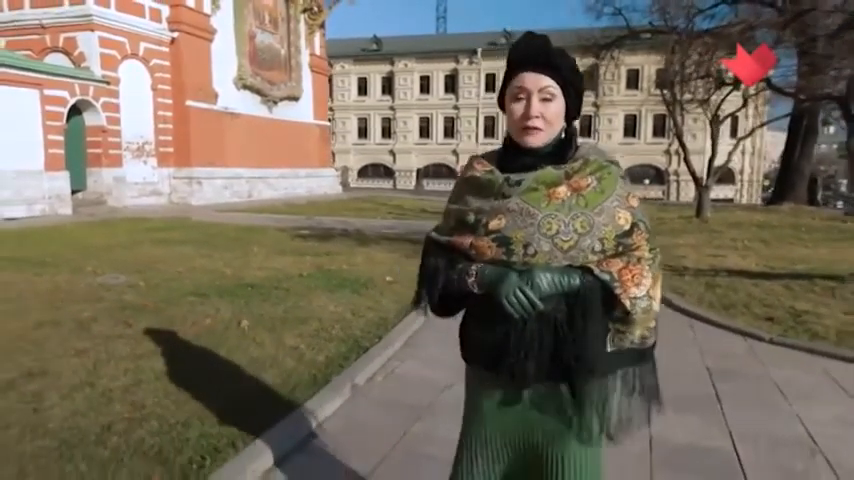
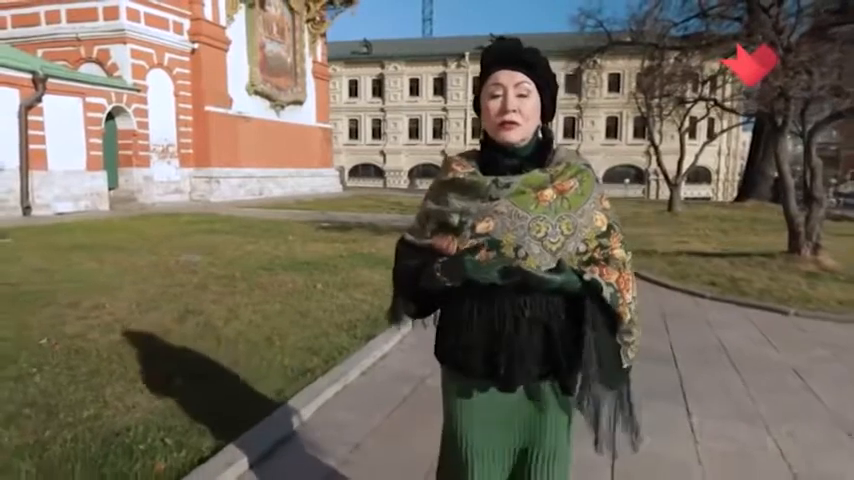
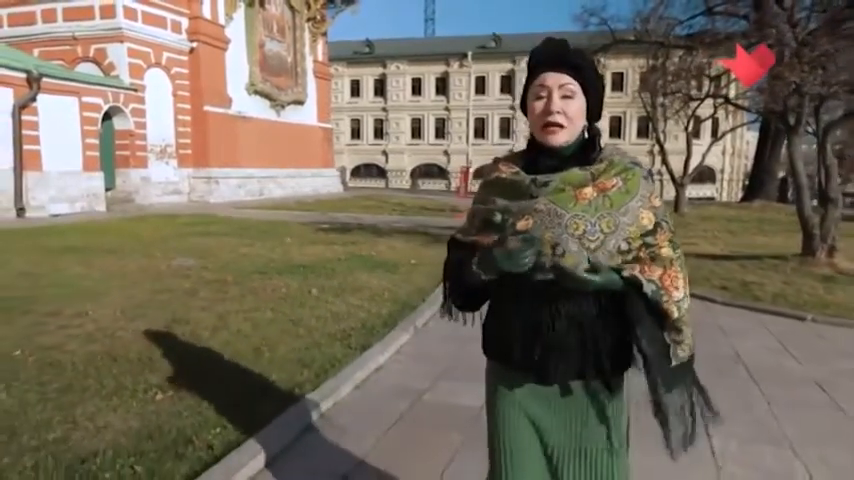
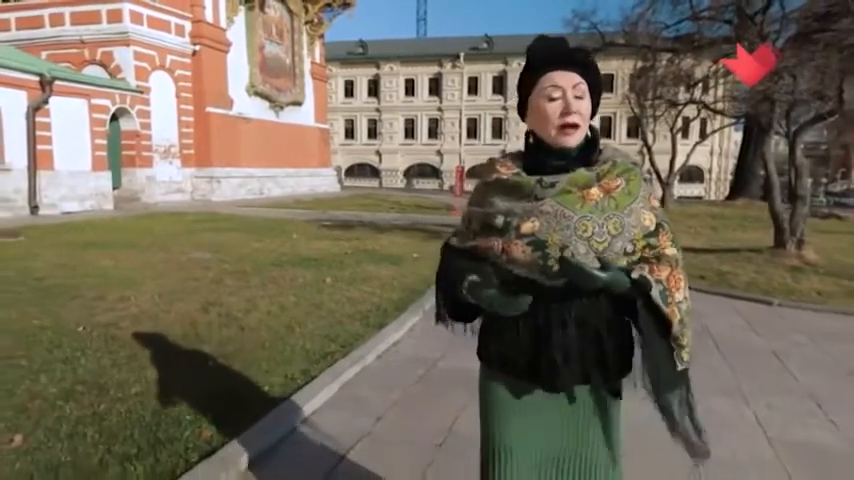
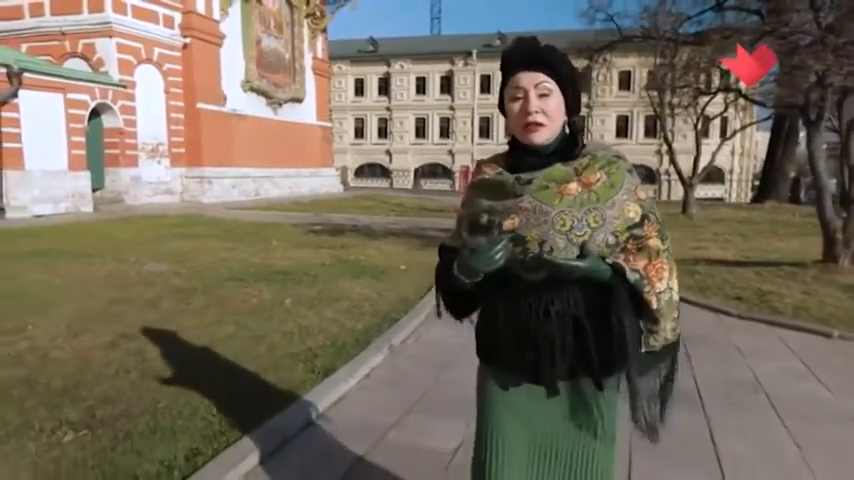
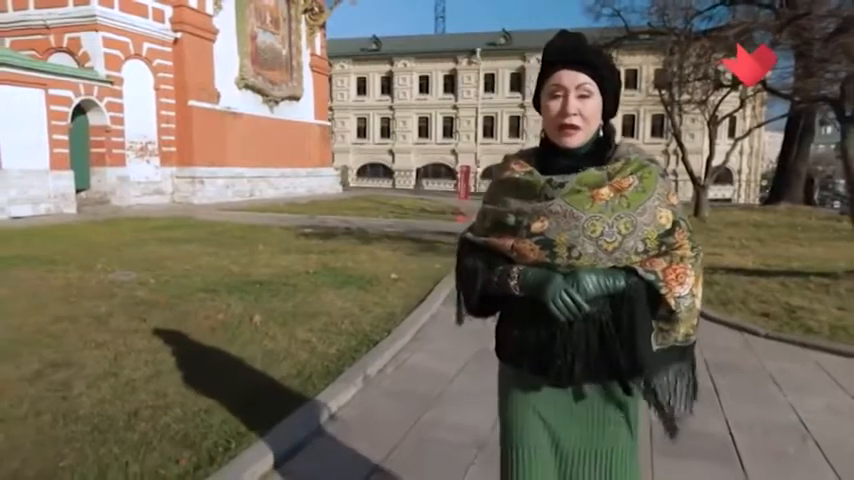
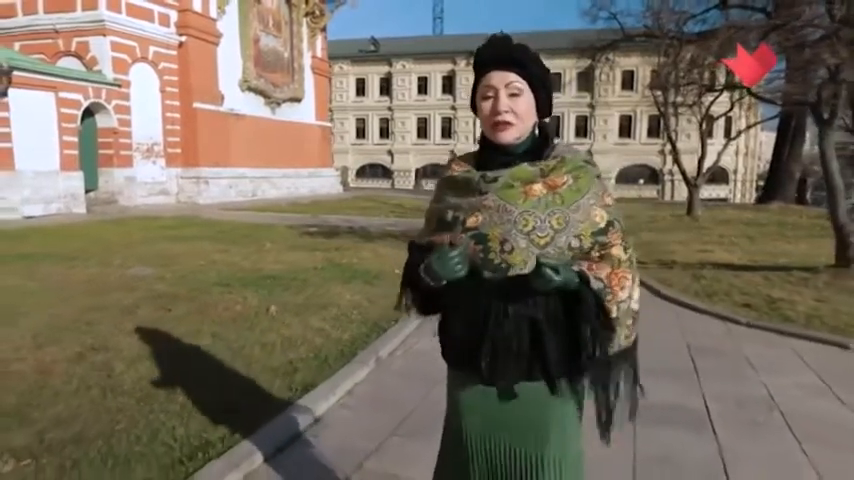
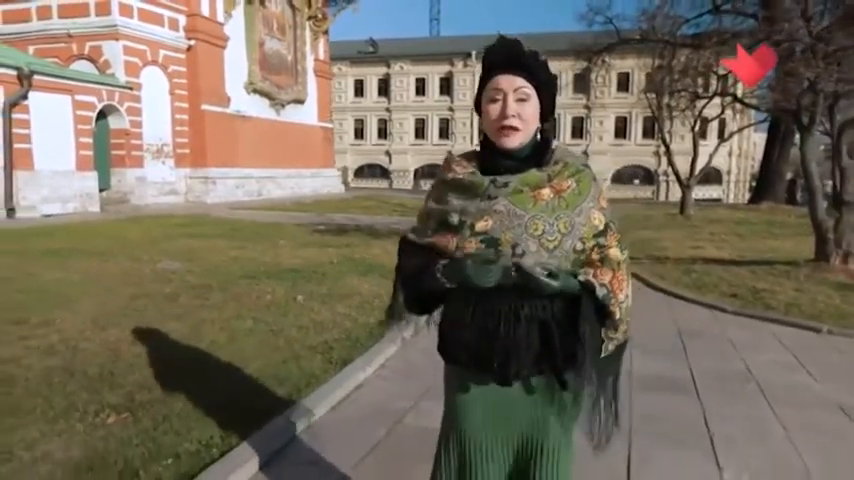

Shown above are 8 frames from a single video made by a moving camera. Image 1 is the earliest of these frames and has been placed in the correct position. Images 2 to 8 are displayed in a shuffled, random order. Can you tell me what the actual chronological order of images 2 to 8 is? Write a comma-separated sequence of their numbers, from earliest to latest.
6, 7, 5, 8, 3, 2, 4
